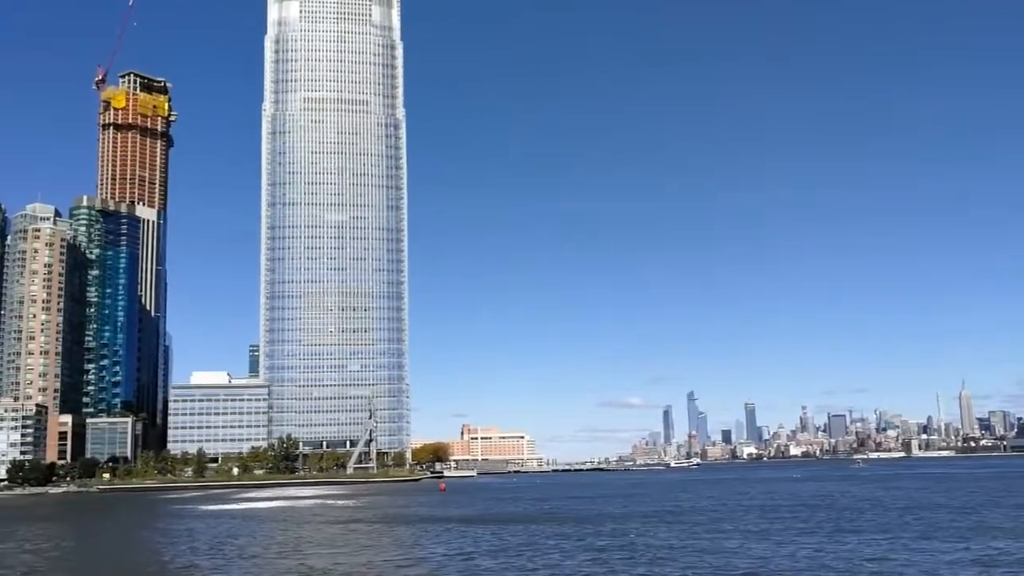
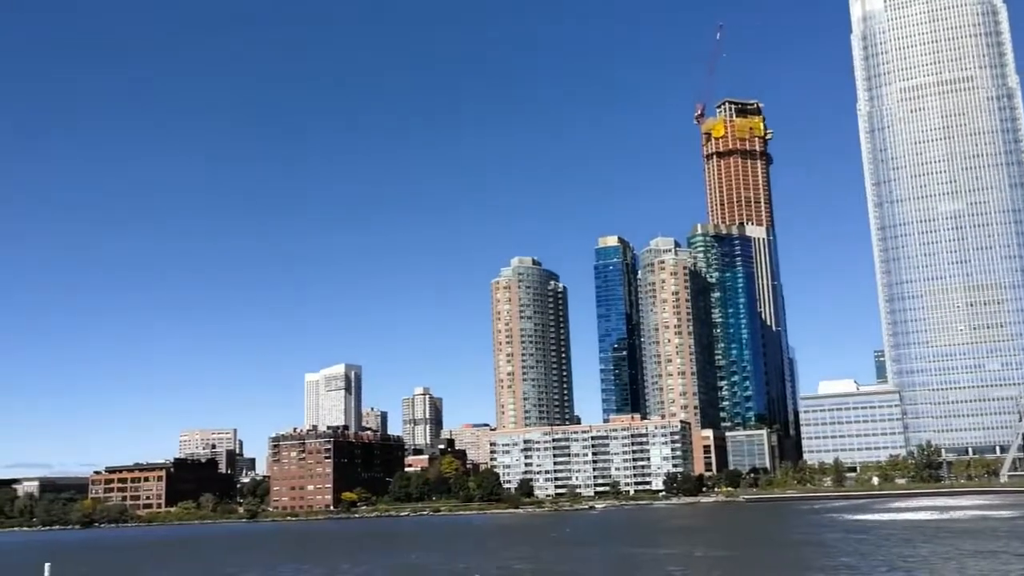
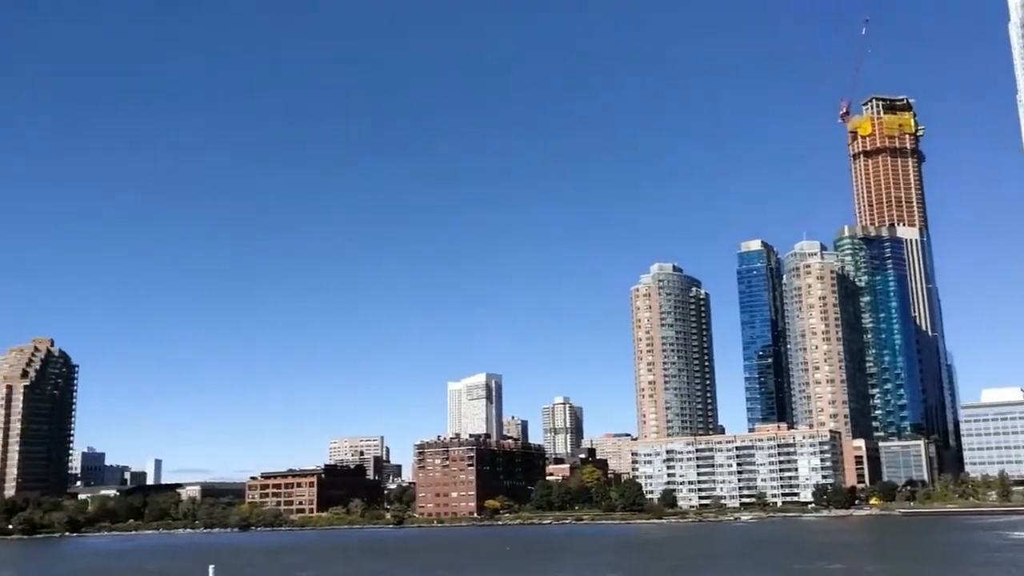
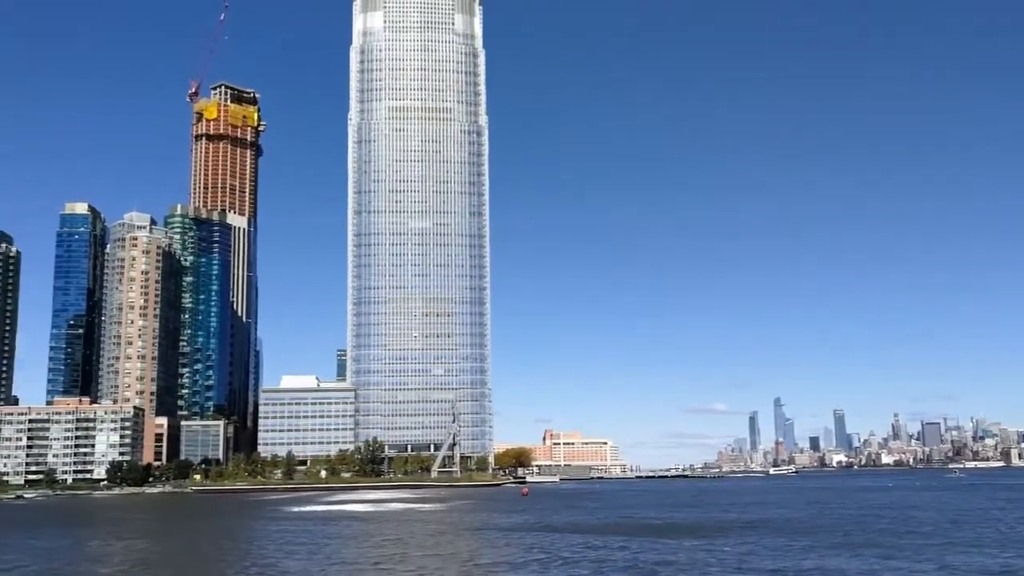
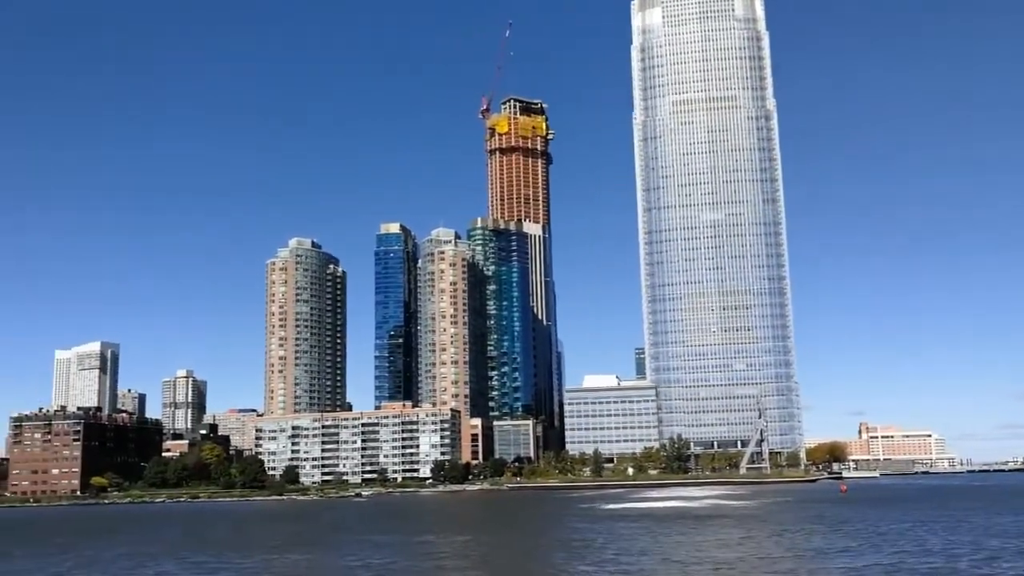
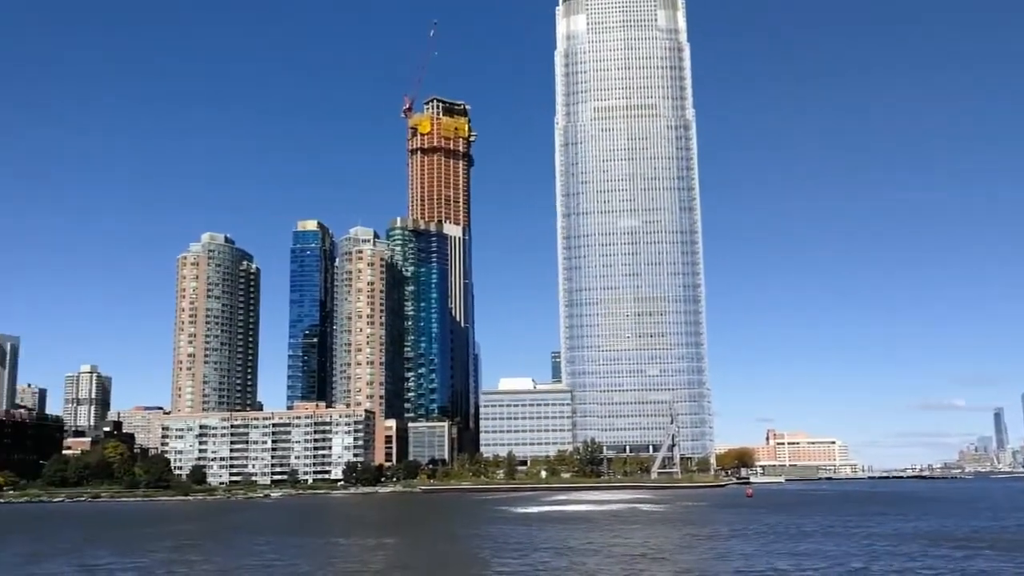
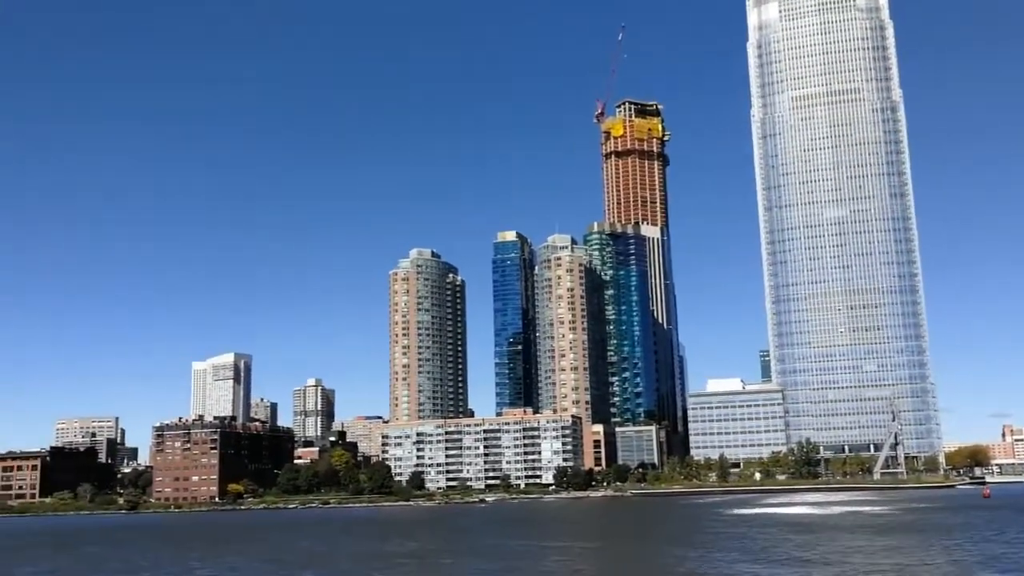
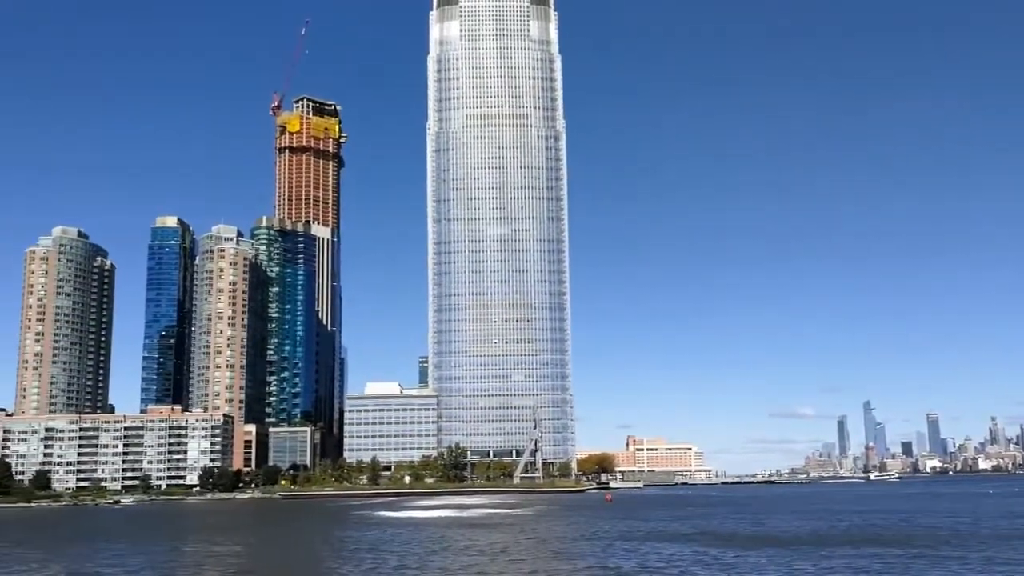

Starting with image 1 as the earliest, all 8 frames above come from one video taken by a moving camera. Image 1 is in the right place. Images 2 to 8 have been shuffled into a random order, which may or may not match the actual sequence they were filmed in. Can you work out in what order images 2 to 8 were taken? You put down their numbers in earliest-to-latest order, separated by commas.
4, 8, 6, 5, 7, 2, 3
